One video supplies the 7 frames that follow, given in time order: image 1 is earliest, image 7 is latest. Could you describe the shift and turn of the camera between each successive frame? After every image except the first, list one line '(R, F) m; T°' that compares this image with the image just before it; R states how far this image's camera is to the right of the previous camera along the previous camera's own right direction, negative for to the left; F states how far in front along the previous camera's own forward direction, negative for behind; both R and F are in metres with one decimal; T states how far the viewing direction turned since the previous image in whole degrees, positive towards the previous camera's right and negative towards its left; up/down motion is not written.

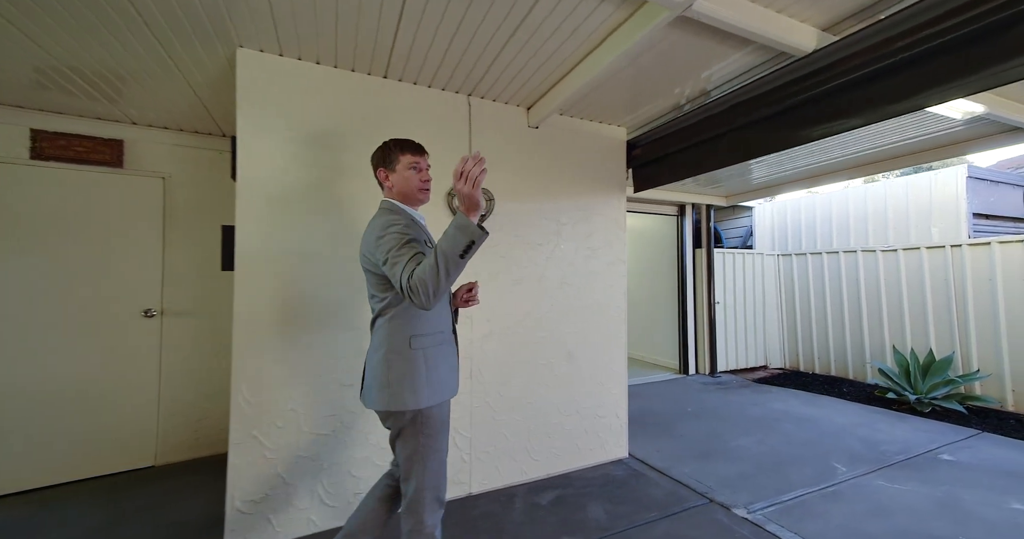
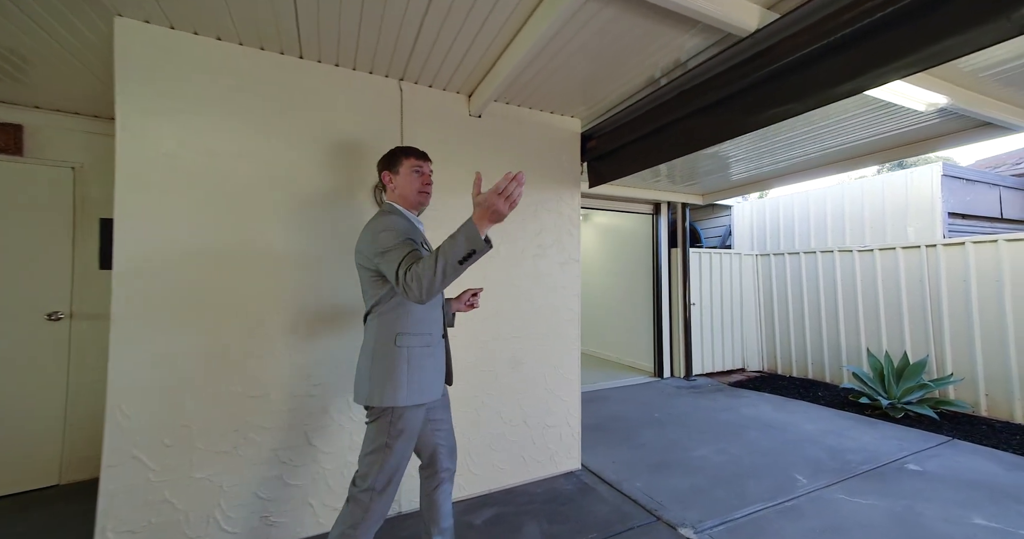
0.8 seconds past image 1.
(+0.3, +0.2) m; +1°
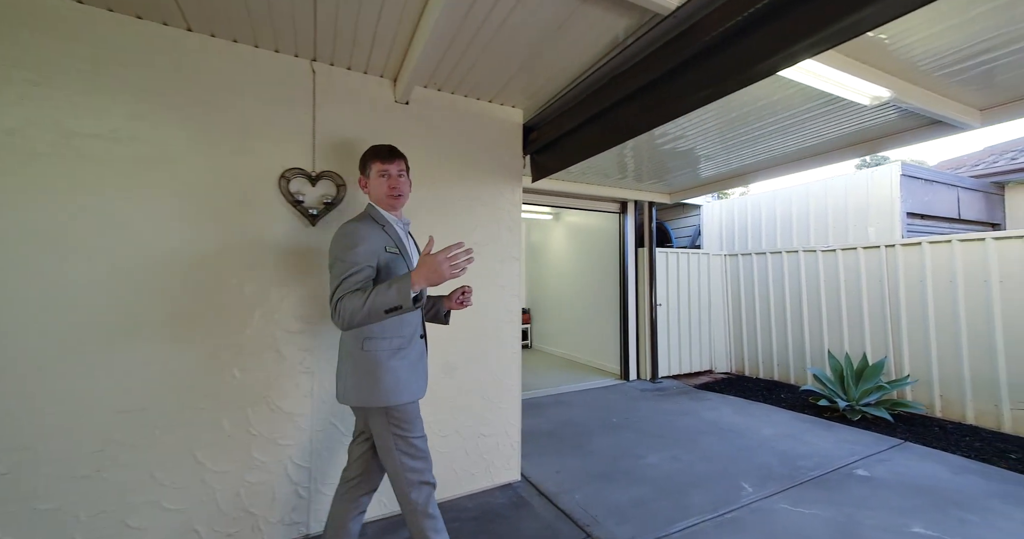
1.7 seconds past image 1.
(+0.3, +0.1) m; +2°
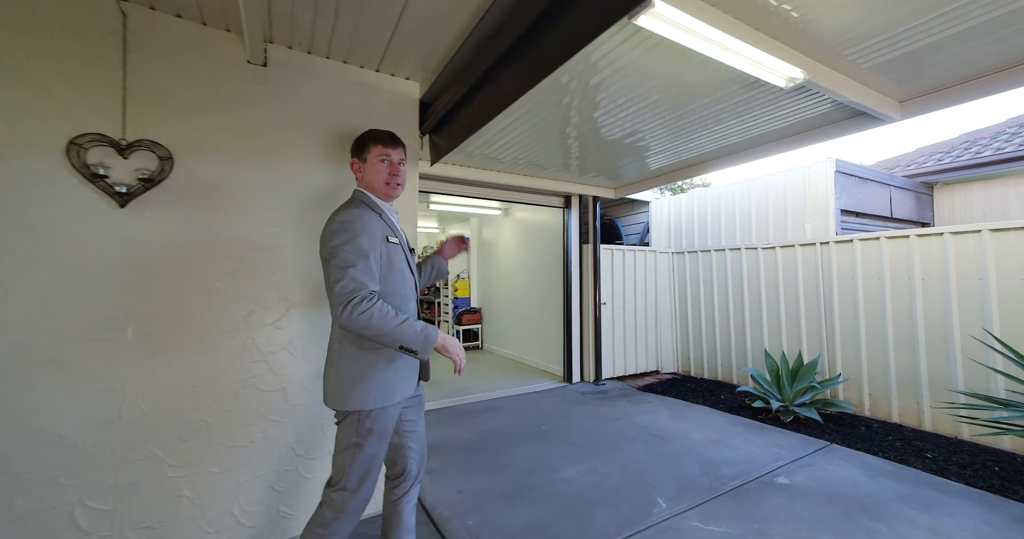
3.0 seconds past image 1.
(+0.4, +0.3) m; +4°
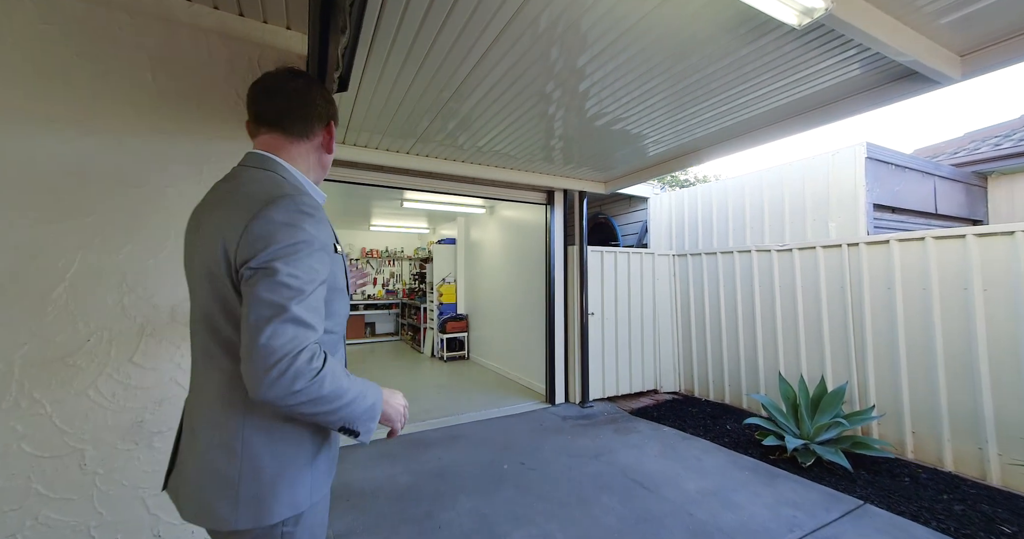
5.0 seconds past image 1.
(+0.4, +0.6) m; -2°
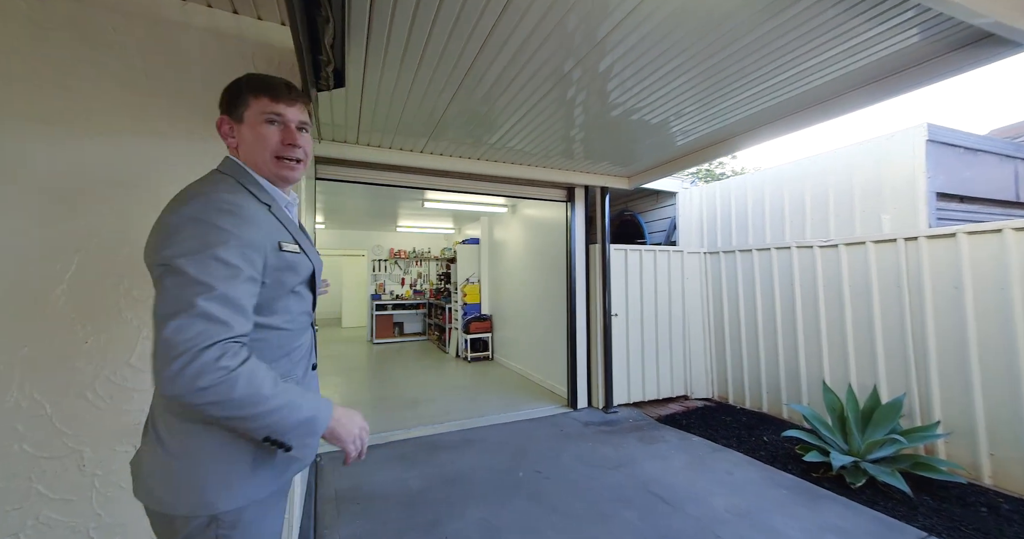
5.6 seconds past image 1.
(+0.1, +0.1) m; -5°
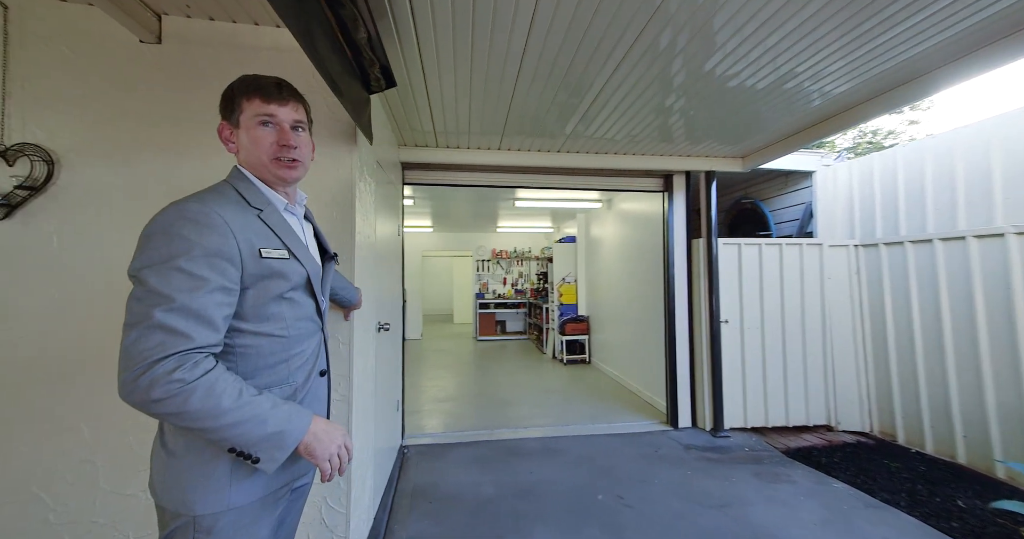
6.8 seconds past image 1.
(+0.2, +0.2) m; -16°
